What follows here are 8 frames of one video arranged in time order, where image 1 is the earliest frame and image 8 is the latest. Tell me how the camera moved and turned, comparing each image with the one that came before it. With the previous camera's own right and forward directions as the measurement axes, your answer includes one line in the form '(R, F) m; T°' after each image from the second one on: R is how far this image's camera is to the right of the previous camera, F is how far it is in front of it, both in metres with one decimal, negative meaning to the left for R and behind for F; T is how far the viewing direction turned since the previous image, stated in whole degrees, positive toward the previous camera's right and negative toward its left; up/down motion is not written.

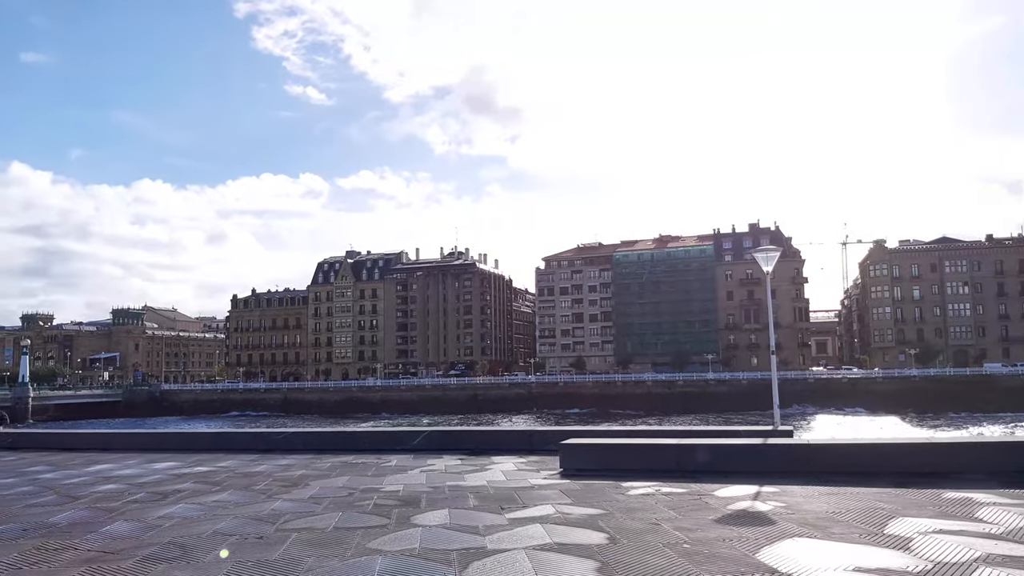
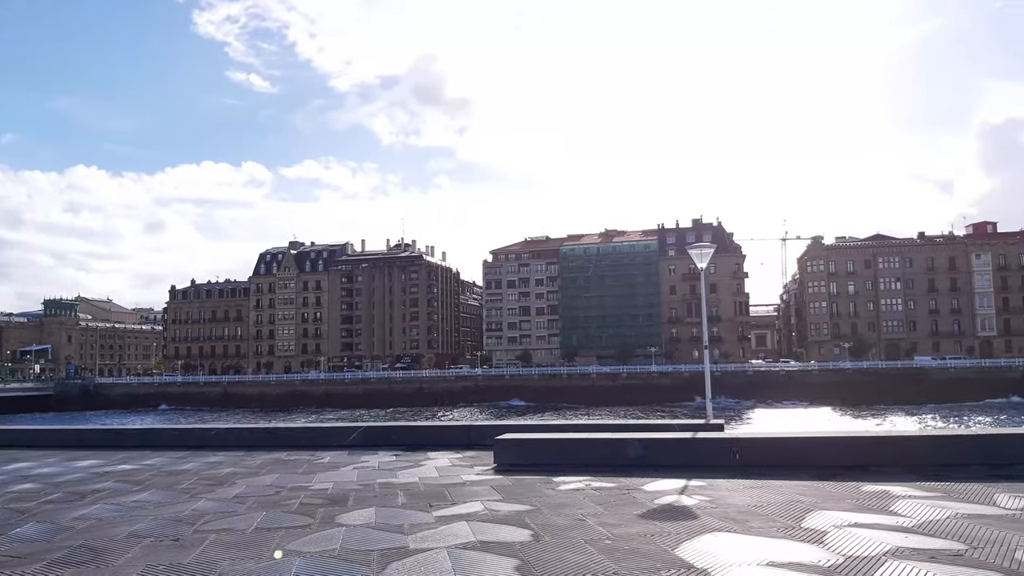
(+0.3, +0.1) m; +4°
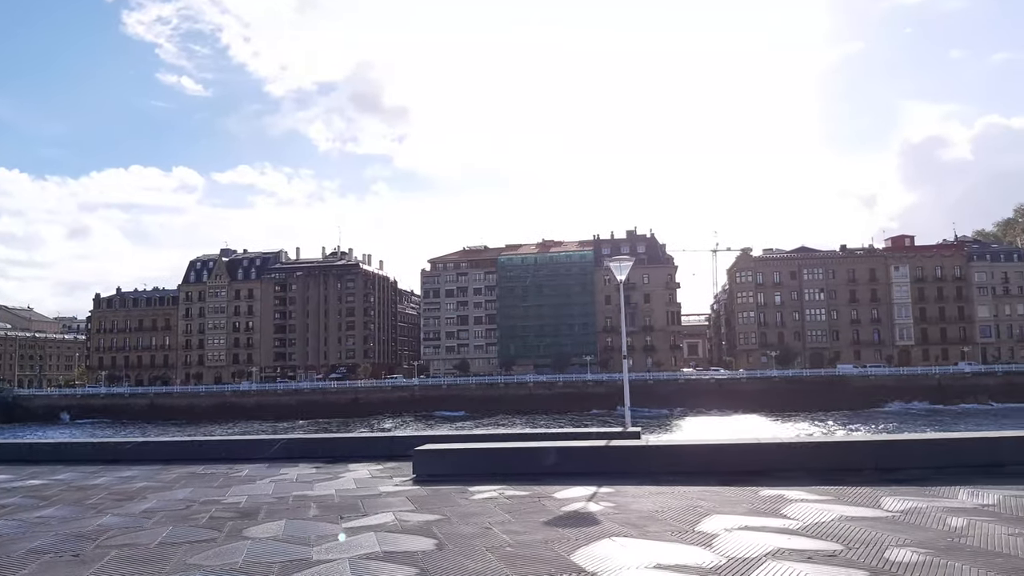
(+0.4, -0.2) m; +4°
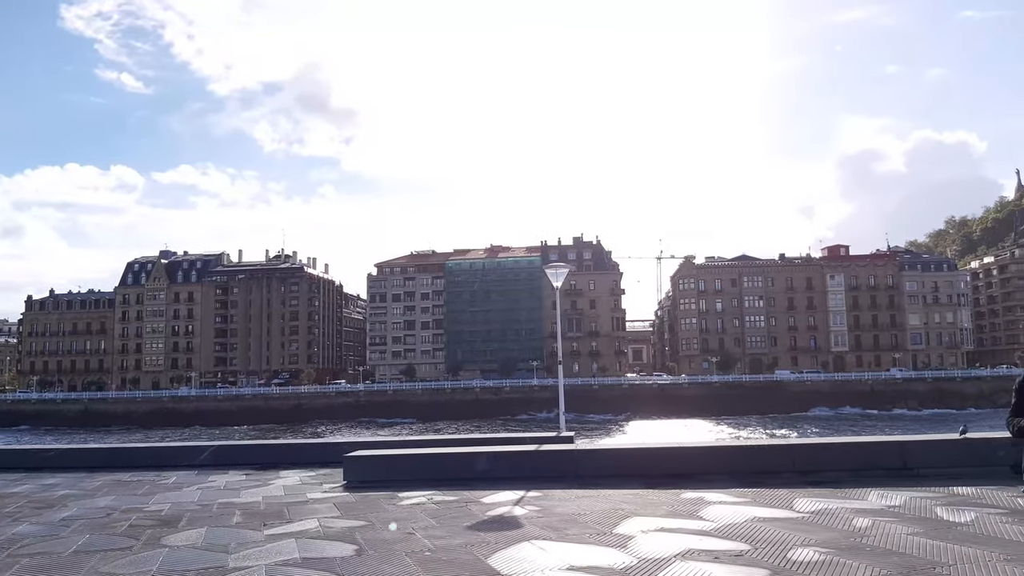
(+0.3, -0.1) m; +4°
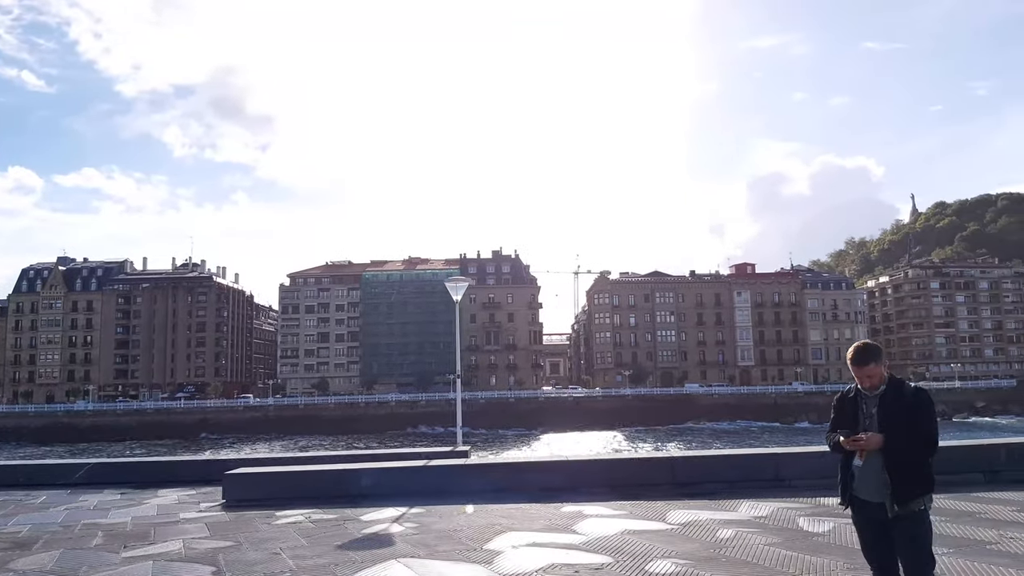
(+0.6, 0.0) m; +6°
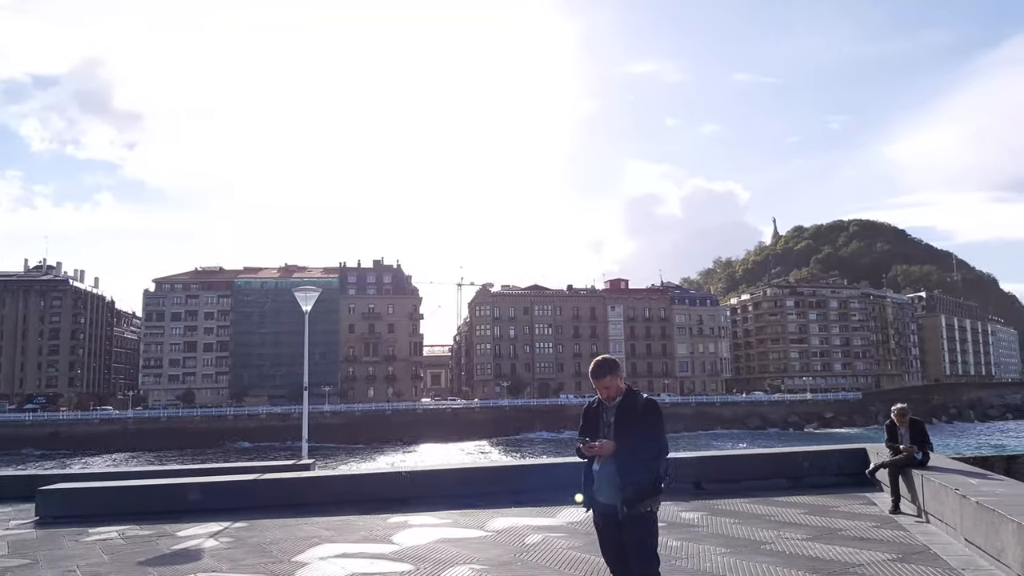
(+0.9, -0.3) m; +8°
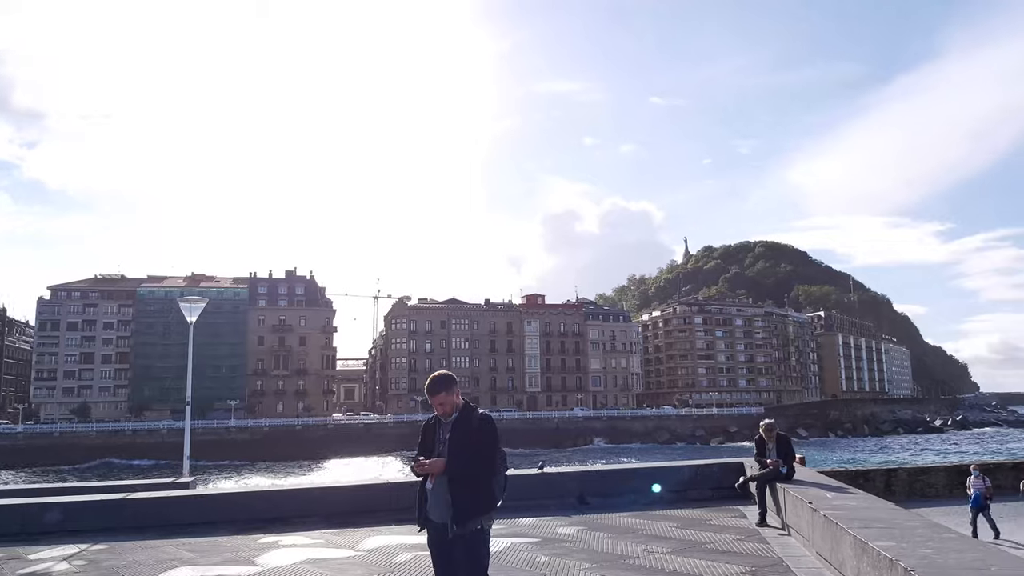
(+0.6, 0.0) m; +6°
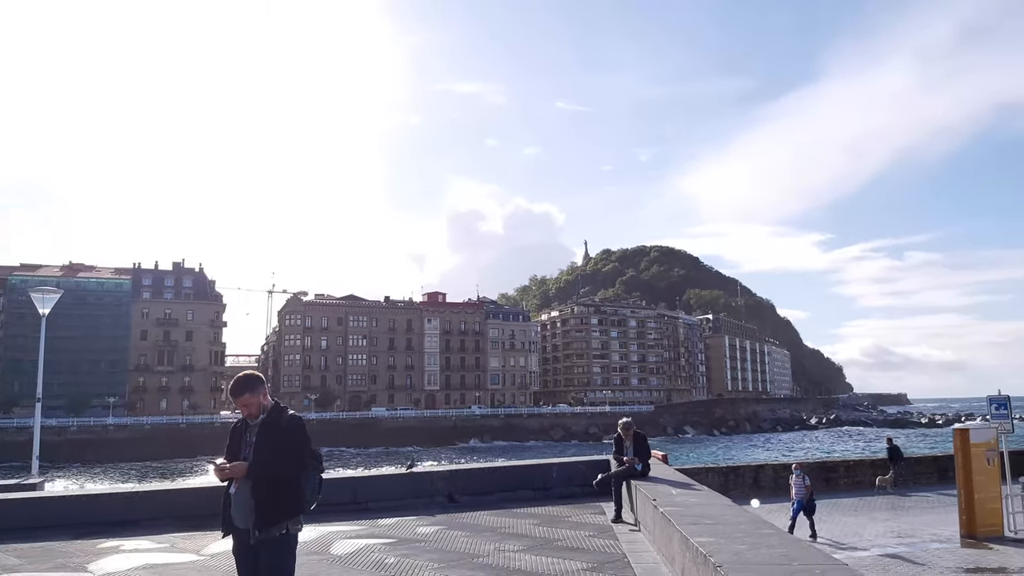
(+0.6, 0.0) m; +7°
